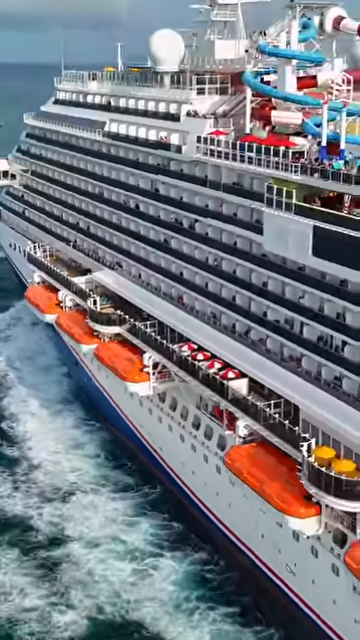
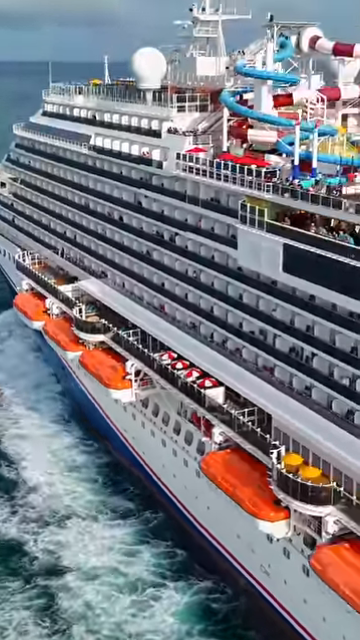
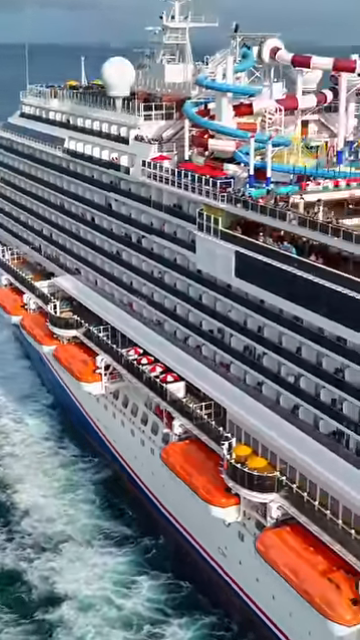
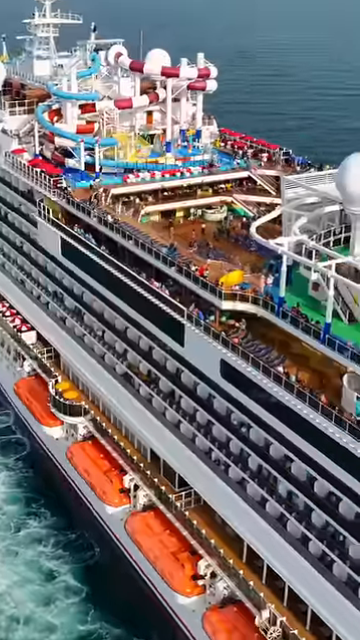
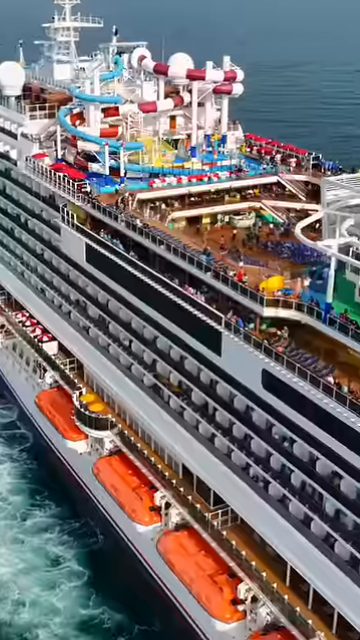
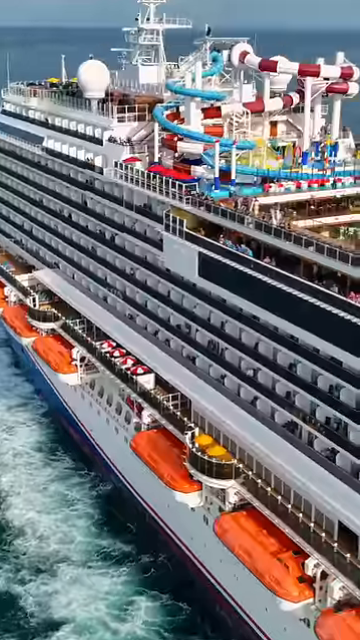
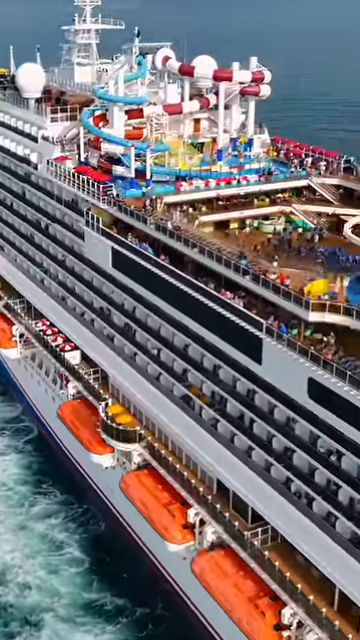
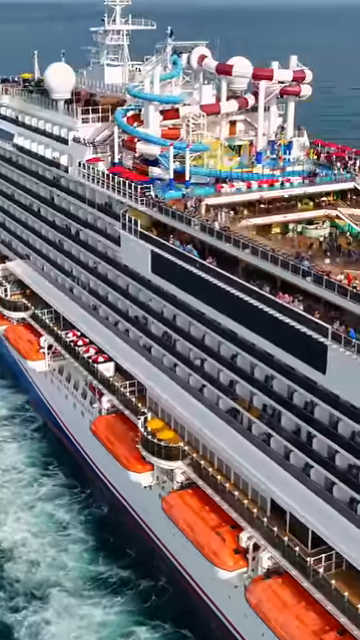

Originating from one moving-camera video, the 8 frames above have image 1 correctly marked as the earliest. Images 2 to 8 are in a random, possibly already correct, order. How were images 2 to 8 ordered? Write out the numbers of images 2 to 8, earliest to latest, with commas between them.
2, 3, 6, 8, 7, 5, 4
